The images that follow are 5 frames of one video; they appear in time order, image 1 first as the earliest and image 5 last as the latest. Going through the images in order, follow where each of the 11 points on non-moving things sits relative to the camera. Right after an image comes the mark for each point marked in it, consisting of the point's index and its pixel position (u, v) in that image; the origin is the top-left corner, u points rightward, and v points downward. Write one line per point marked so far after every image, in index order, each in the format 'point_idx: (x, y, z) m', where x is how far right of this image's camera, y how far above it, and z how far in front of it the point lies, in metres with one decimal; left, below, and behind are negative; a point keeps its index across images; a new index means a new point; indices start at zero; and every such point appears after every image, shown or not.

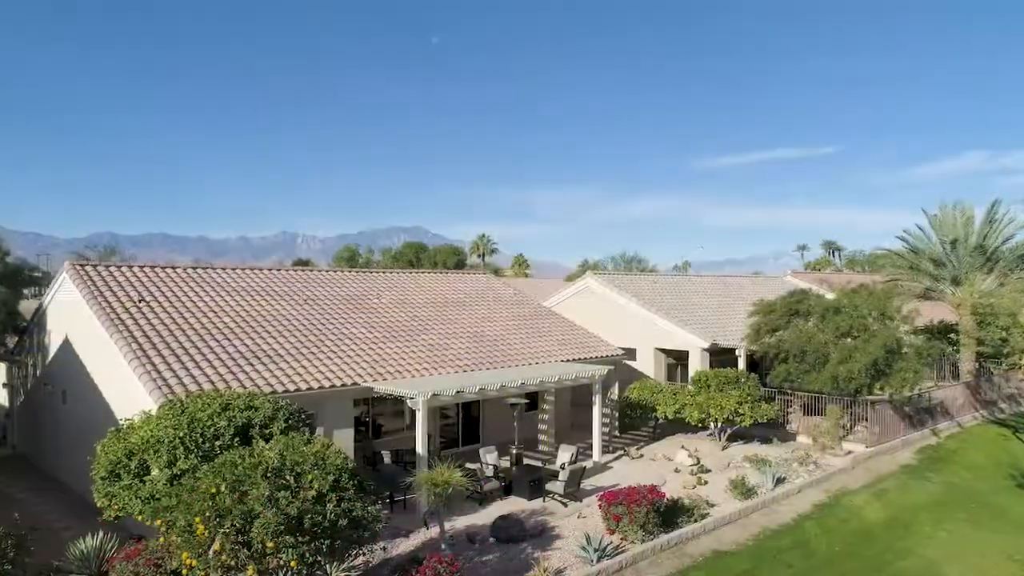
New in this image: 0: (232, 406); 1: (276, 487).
0: (-5.3, -2.2, +13.2) m
1: (-3.4, -2.9, +10.0) m
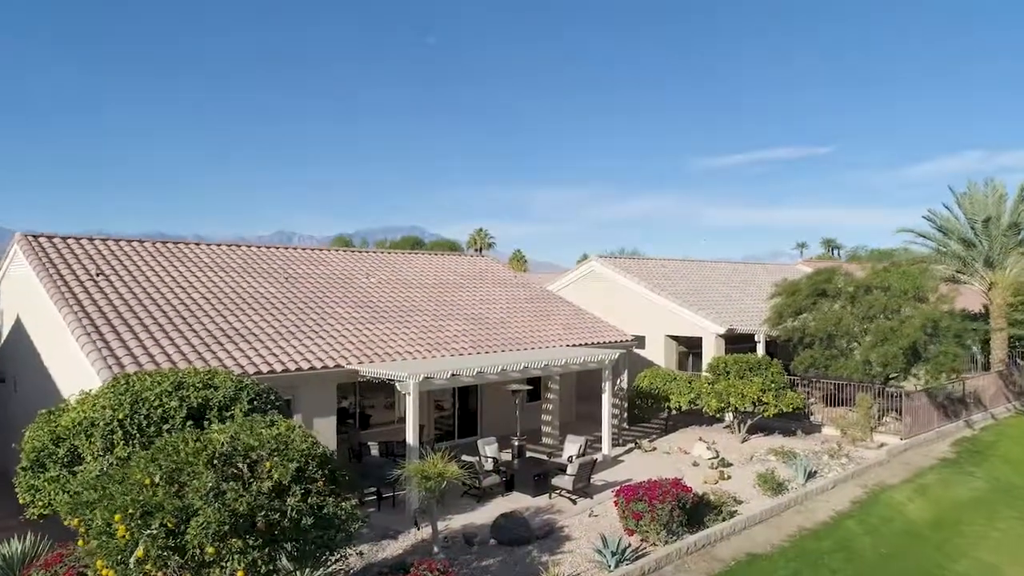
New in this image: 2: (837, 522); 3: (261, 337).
0: (-5.2, -1.5, +11.1) m
1: (-3.3, -2.2, +8.0) m
2: (+7.3, -5.3, +15.7) m
3: (-6.2, -1.2, +17.1) m
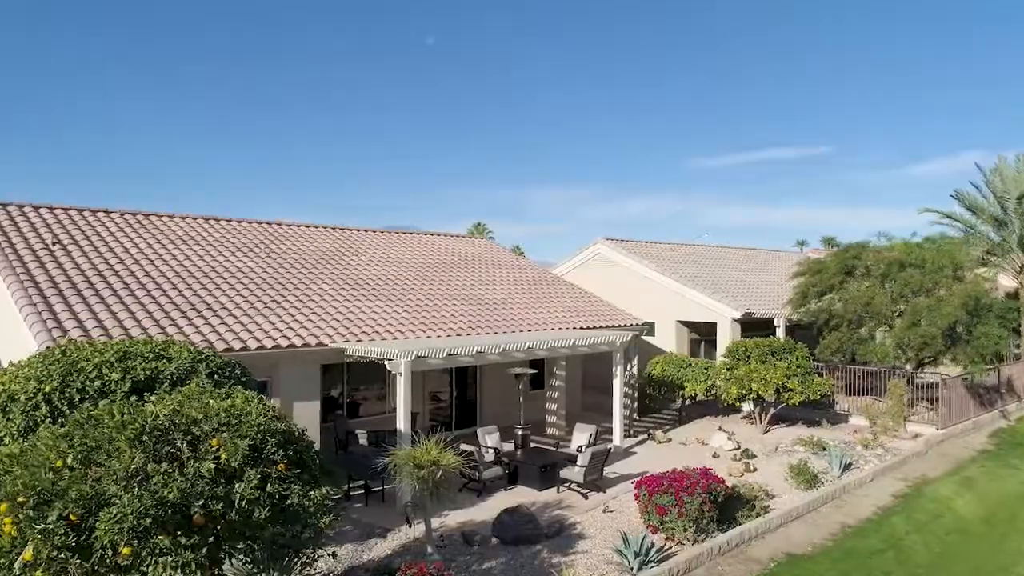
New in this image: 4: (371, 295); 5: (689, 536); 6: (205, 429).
0: (-5.1, -0.9, +9.3) m
1: (-3.2, -1.5, +6.2) m
2: (+7.4, -4.6, +14.0) m
3: (-6.1, -0.5, +15.3) m
4: (-3.7, -0.2, +18.5) m
5: (+2.9, -4.1, +11.5) m
6: (-2.9, -1.3, +6.6) m
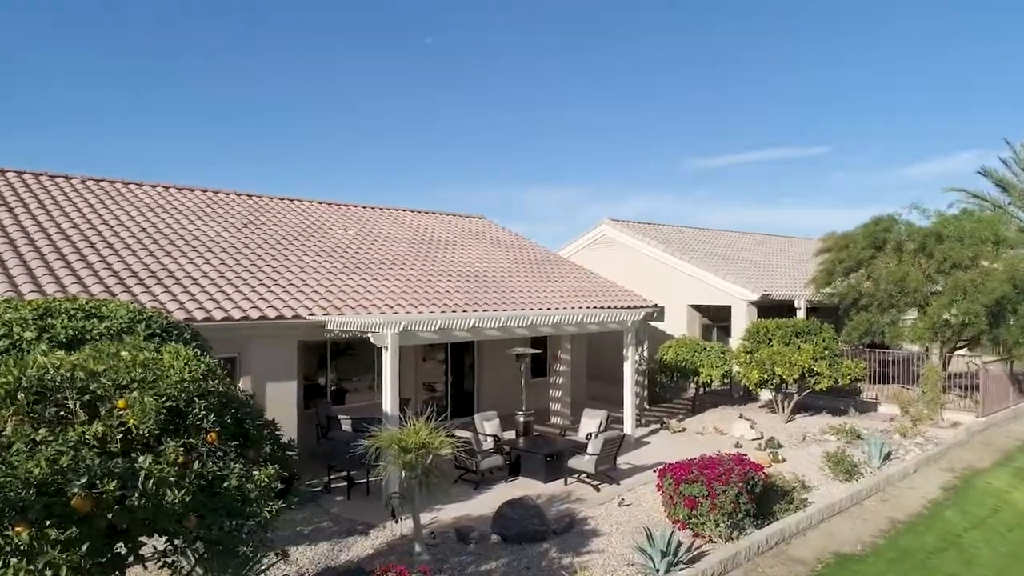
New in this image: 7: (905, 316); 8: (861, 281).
0: (-5.0, -0.2, +7.6) m
1: (-3.1, -0.9, +4.5) m
2: (+7.4, -4.0, +12.3) m
3: (-6.0, +0.1, +13.6) m
4: (-3.7, +0.5, +16.8) m
5: (+3.0, -3.4, +9.8) m
6: (-2.9, -0.7, +4.9) m
7: (+10.6, -0.7, +18.9) m
8: (+9.8, +0.2, +19.6) m
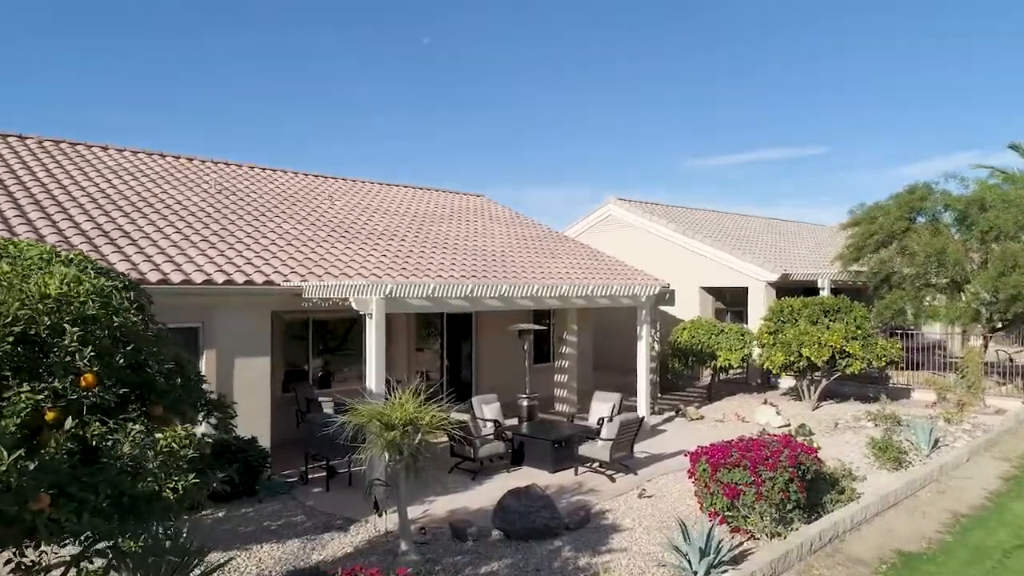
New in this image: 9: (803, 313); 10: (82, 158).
0: (-5.0, +0.4, +6.0) m
1: (-3.1, -0.2, +2.9) m
2: (+7.5, -3.3, +10.7) m
3: (-6.0, +0.7, +12.0) m
4: (-3.7, +1.1, +15.2) m
5: (+3.0, -2.8, +8.2) m
6: (-2.8, -0.1, +3.3) m
7: (+10.7, -0.1, +17.3) m
8: (+9.8, +0.8, +18.0) m
9: (+7.2, -0.6, +17.2) m
10: (-9.5, +2.9, +15.4) m
